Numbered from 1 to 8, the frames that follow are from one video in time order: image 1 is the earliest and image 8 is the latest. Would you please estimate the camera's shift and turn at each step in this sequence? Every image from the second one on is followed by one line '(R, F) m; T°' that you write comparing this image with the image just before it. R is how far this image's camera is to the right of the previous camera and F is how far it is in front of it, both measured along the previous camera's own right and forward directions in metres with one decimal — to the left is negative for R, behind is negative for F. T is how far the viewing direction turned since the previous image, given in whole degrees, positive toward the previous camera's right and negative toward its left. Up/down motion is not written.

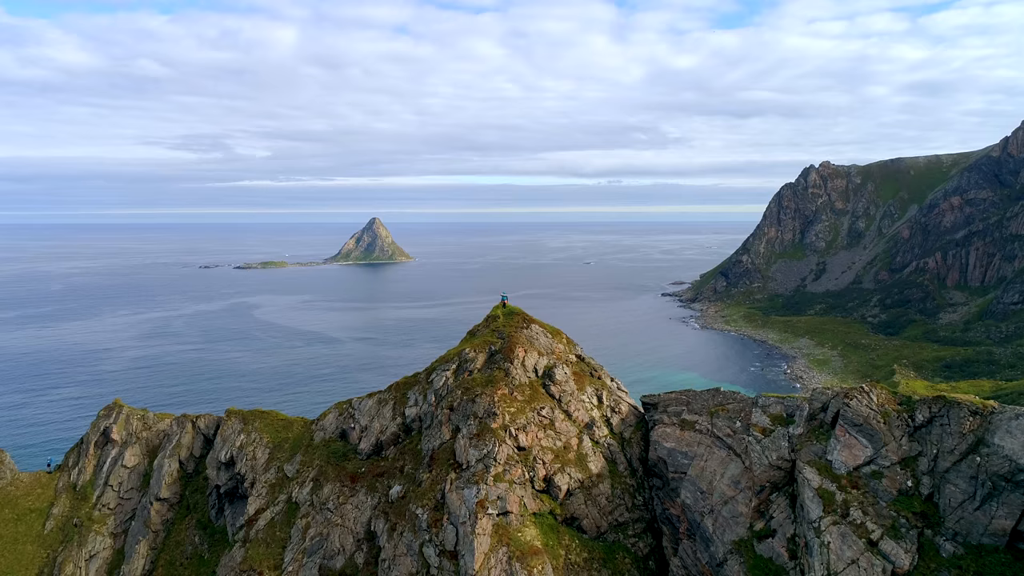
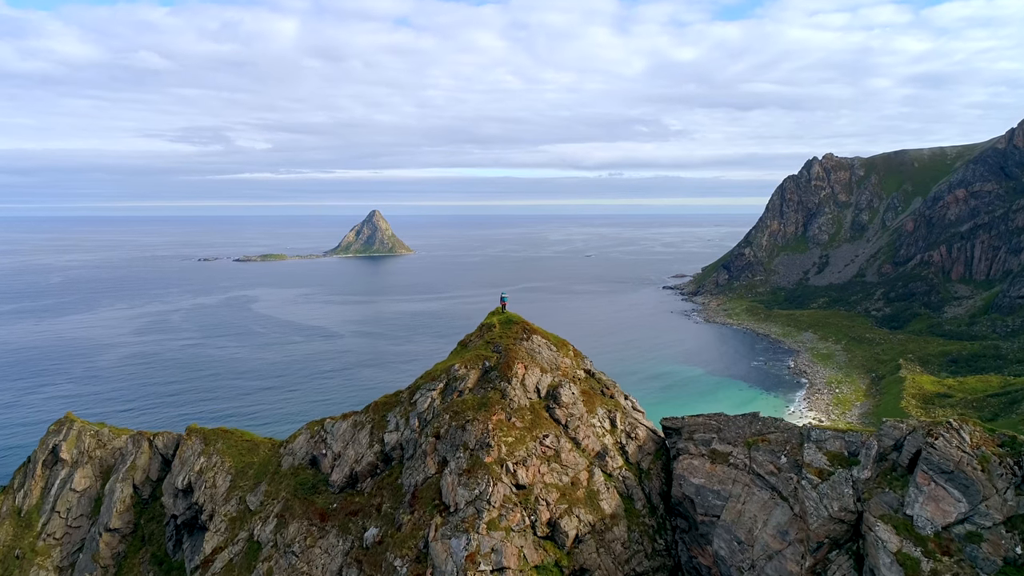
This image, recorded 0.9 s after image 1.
(0.0, +1.7) m; 0°
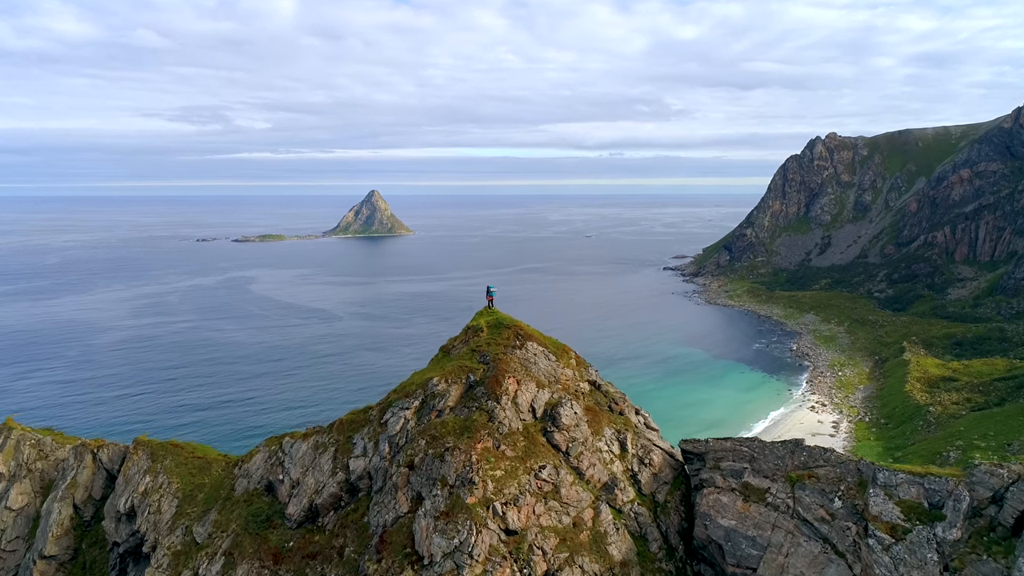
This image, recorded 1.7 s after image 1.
(+0.1, +1.6) m; 0°
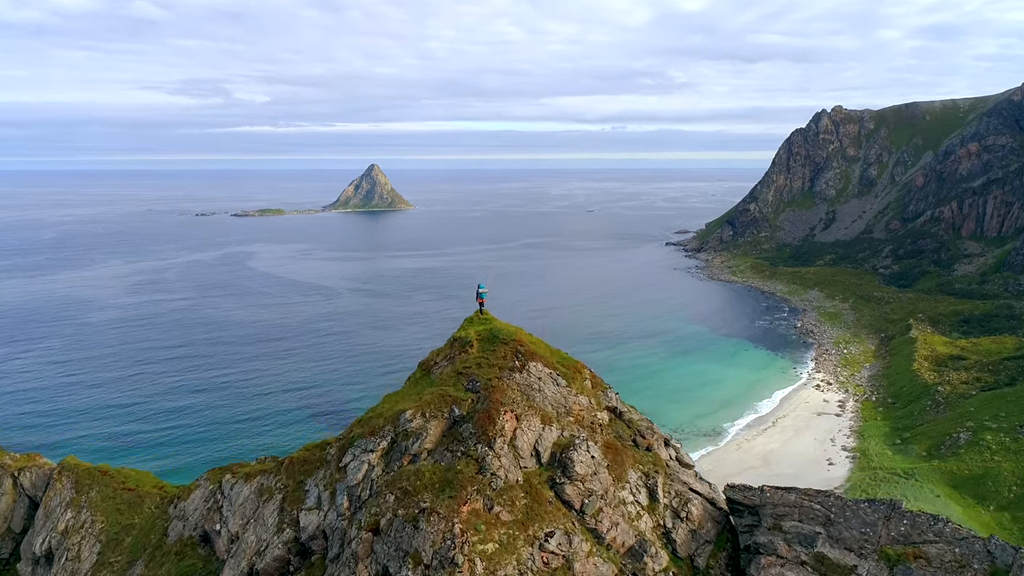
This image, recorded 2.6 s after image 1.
(0.0, +1.9) m; 0°
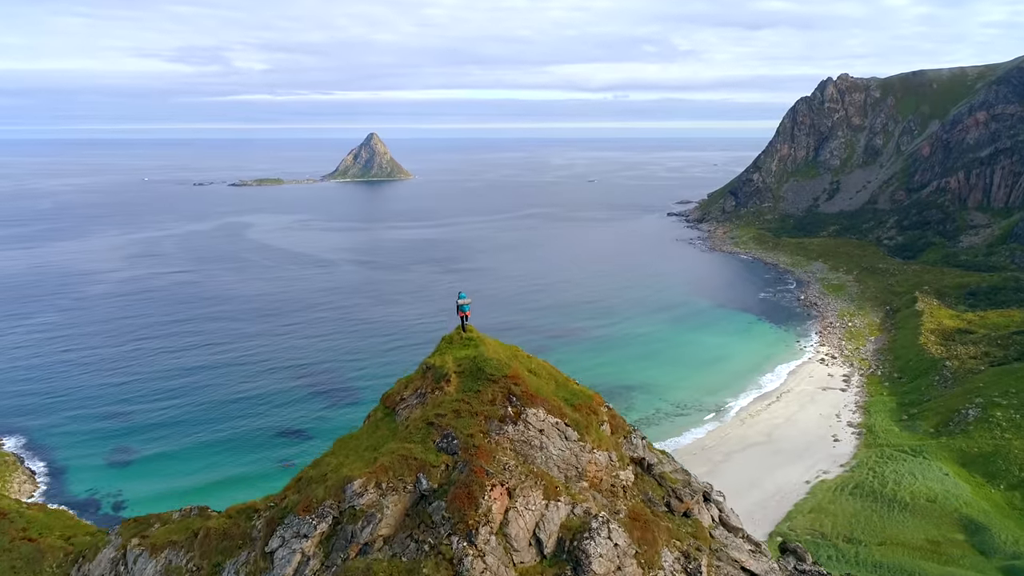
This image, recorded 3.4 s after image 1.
(0.0, +1.8) m; 0°
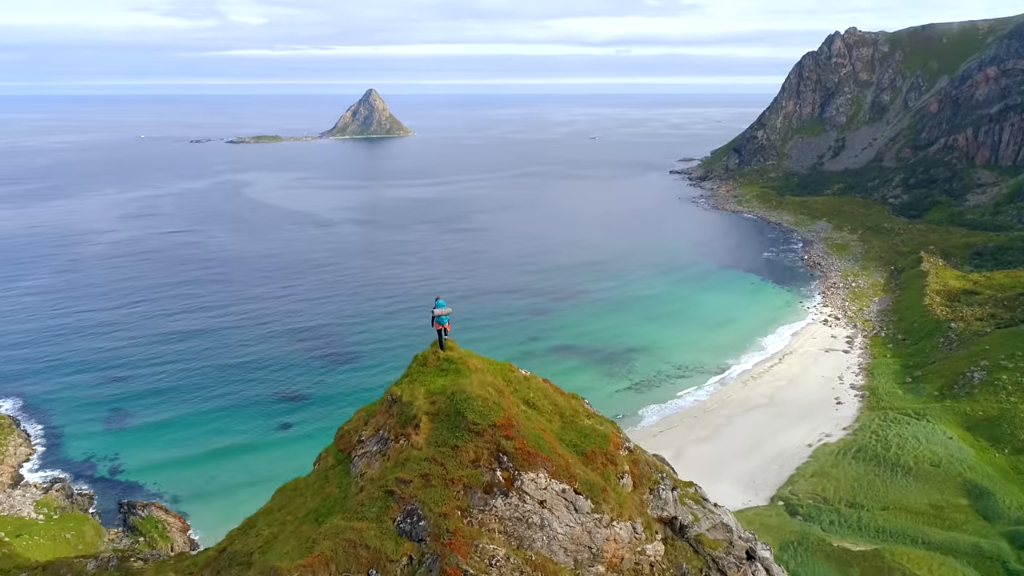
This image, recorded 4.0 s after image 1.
(+0.1, +1.4) m; 0°
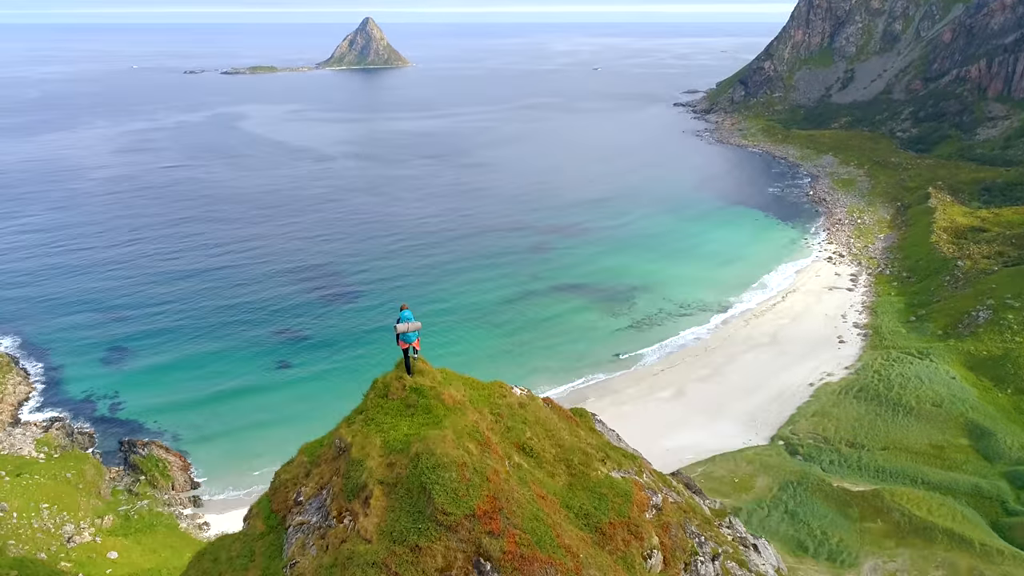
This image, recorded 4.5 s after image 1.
(0.0, +1.4) m; 0°
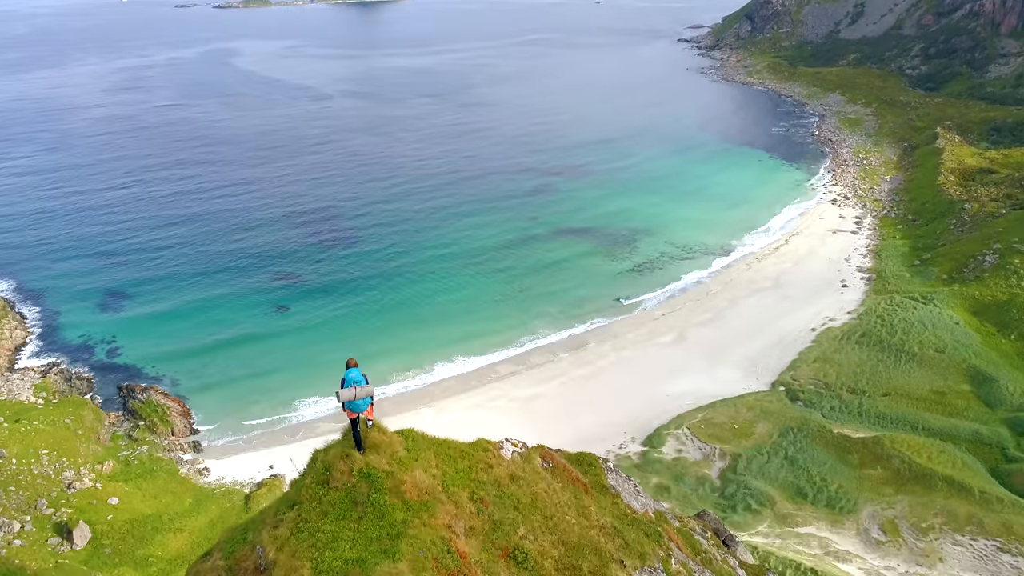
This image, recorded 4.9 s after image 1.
(-0.1, +1.0) m; 0°
